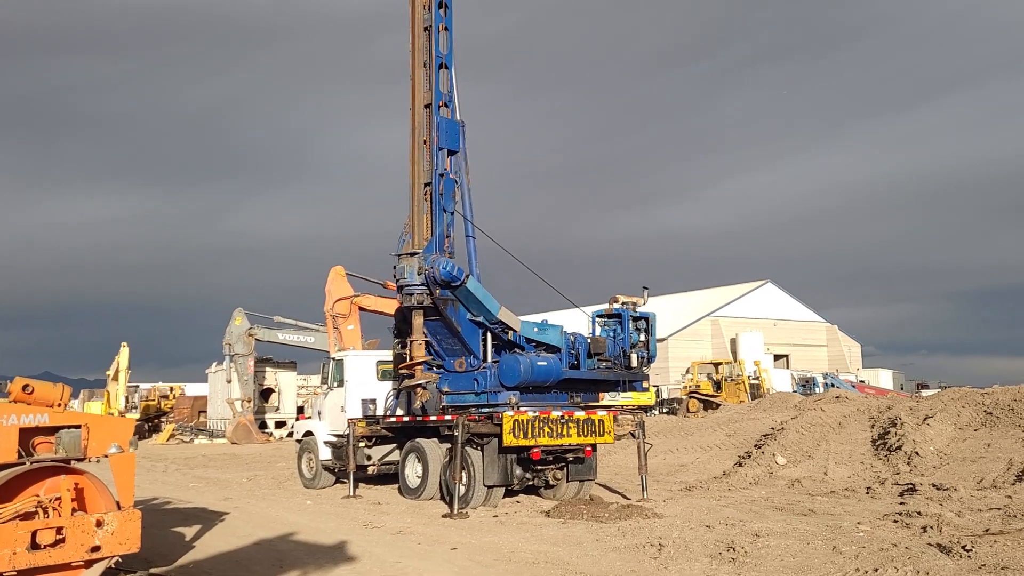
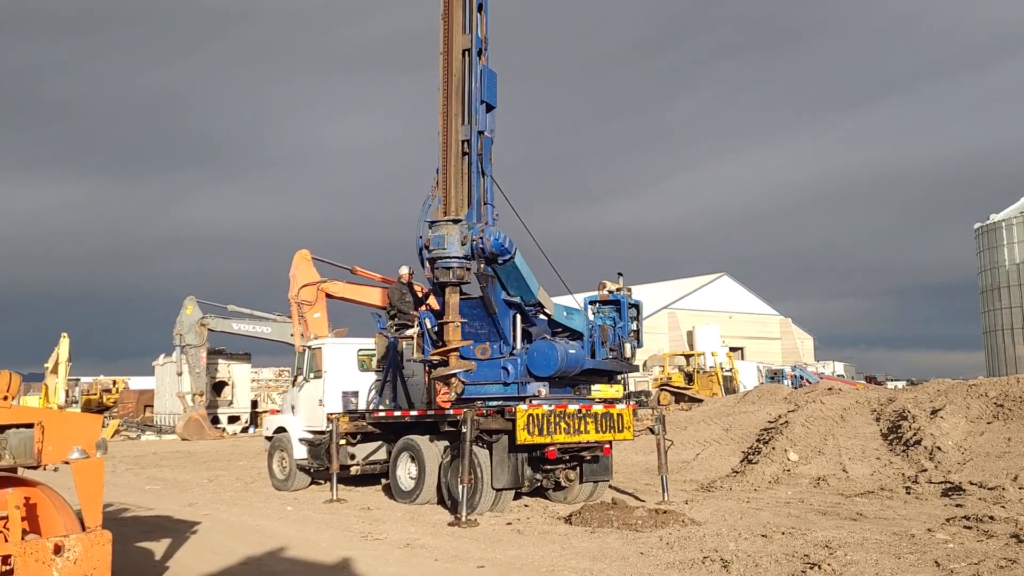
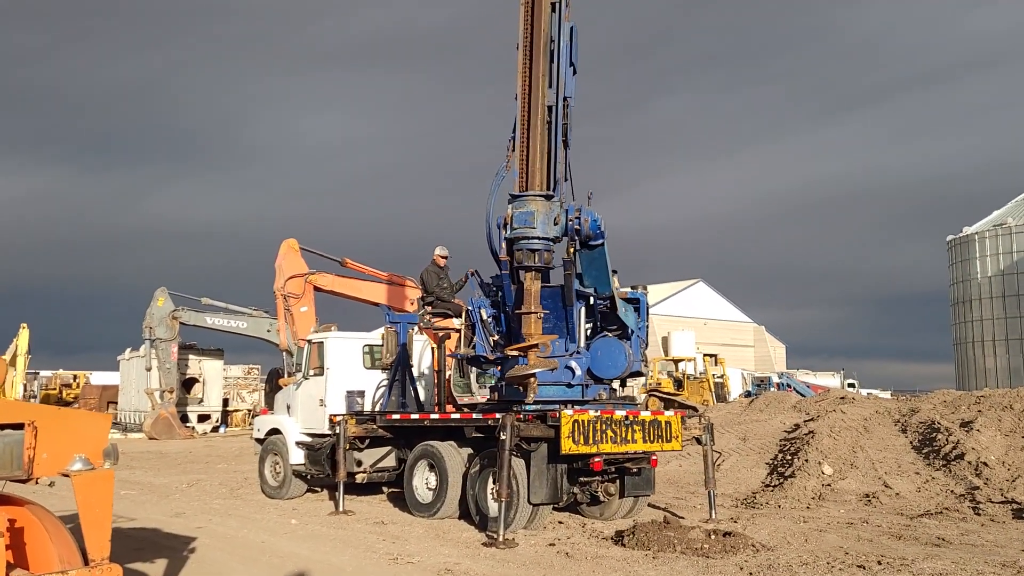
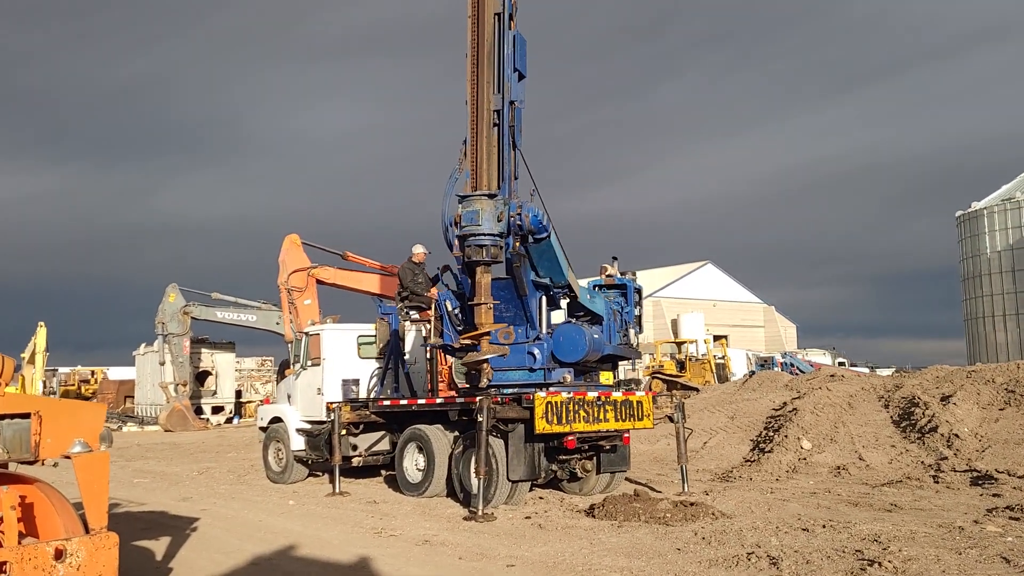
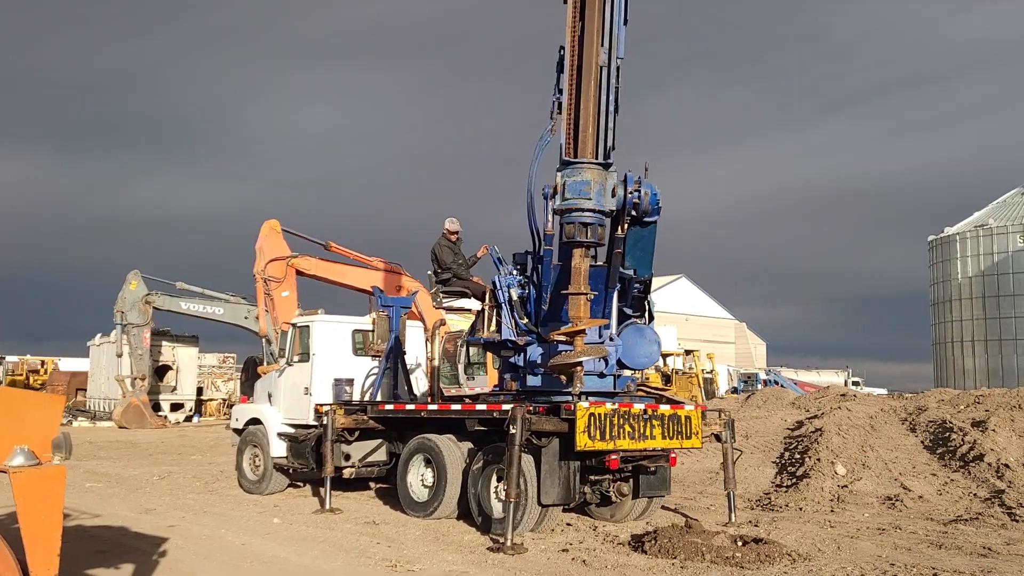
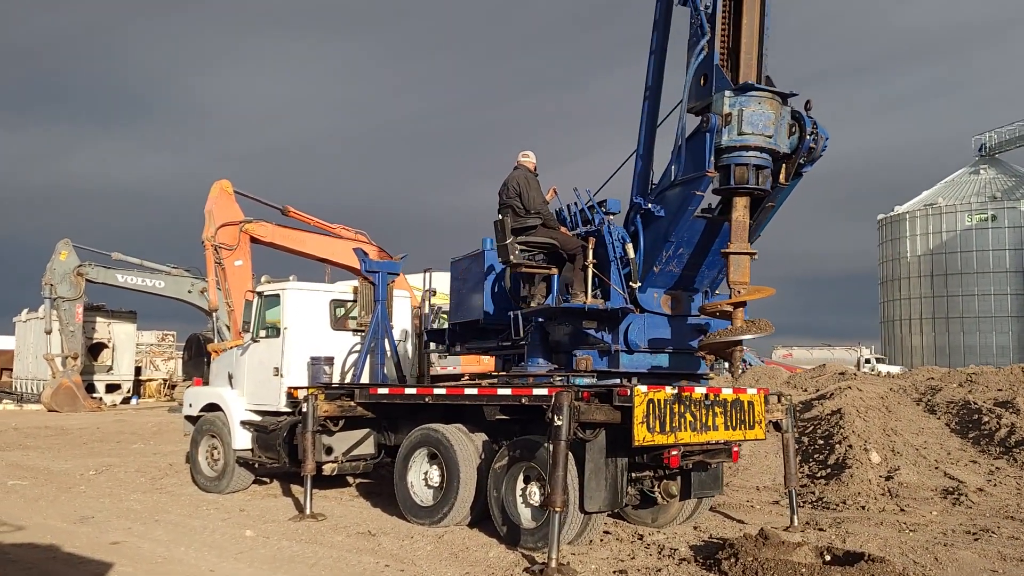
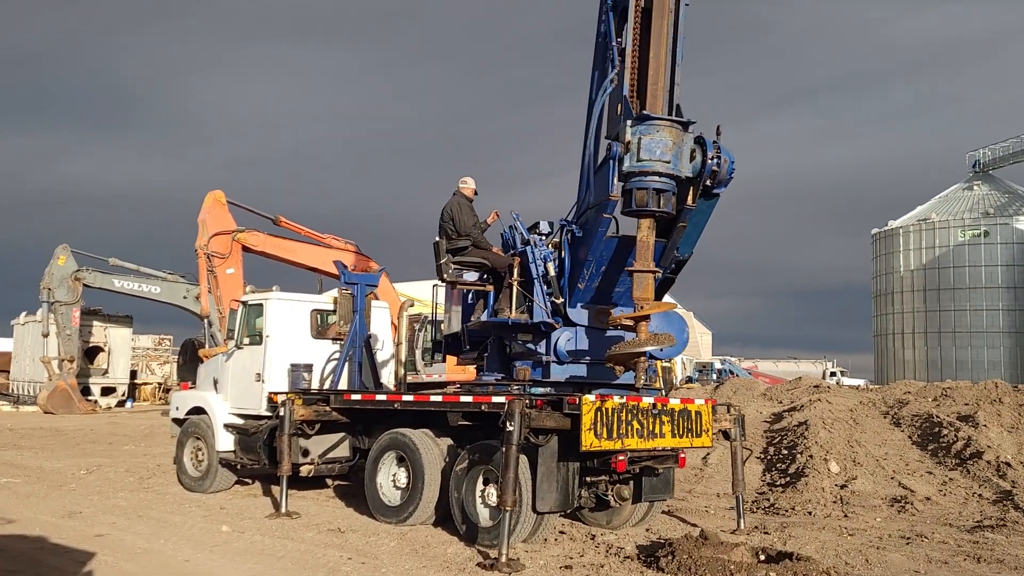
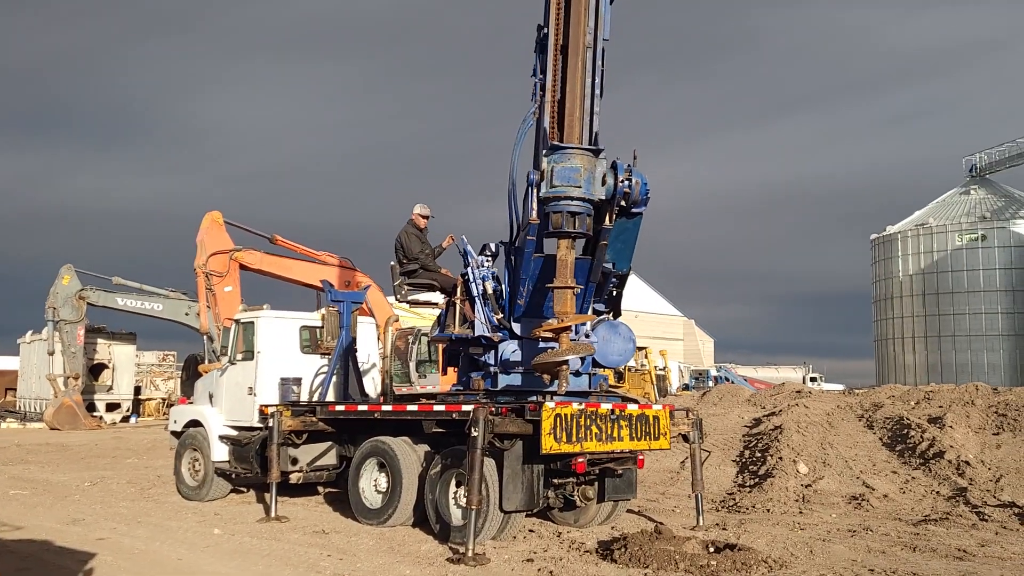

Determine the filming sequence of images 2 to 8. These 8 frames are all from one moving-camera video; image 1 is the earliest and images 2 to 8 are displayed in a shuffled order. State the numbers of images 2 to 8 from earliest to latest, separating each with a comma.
2, 4, 3, 5, 8, 7, 6
